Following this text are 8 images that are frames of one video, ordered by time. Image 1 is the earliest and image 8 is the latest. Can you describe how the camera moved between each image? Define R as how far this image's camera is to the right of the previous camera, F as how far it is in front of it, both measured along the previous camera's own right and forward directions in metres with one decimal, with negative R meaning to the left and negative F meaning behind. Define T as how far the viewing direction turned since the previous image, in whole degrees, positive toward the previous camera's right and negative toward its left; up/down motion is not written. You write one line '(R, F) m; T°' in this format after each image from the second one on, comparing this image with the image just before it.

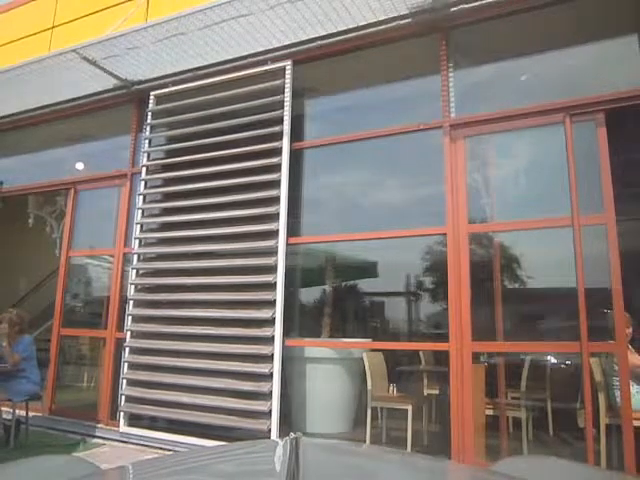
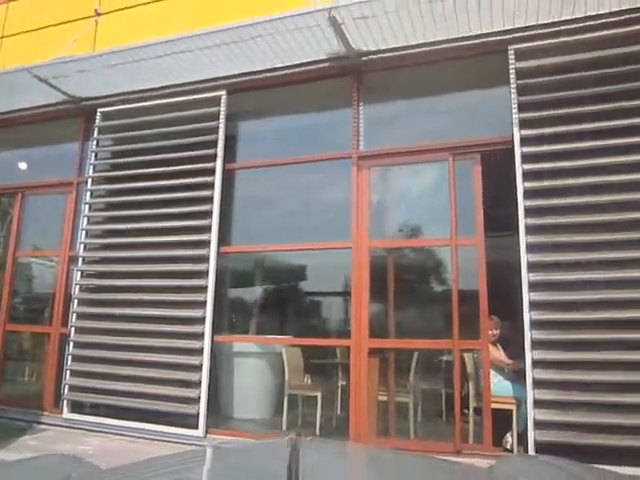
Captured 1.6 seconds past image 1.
(+0.2, -0.7) m; +5°
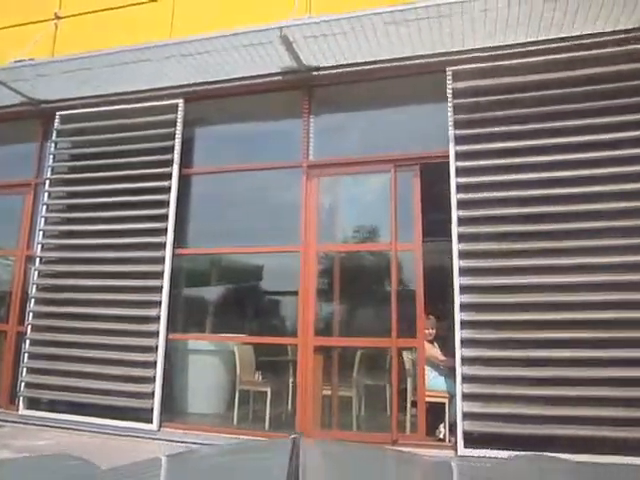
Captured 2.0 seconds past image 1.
(+0.1, -0.3) m; +3°
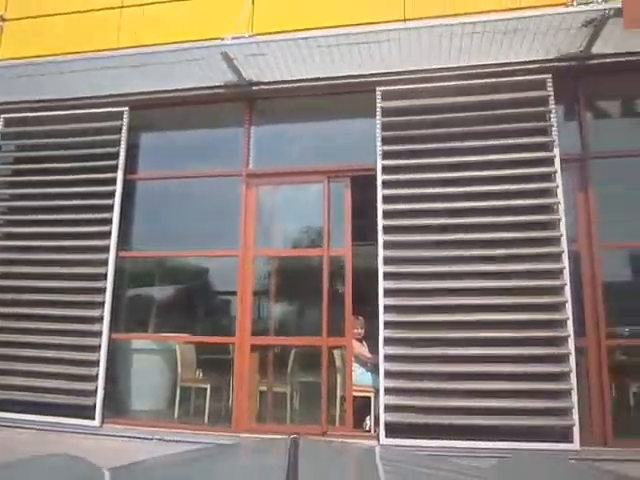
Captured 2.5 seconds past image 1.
(+0.1, -0.4) m; +4°
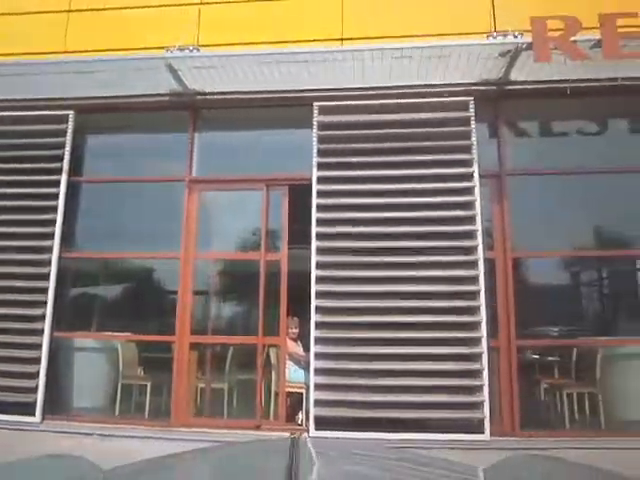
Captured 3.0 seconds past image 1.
(+0.1, -0.3) m; +5°
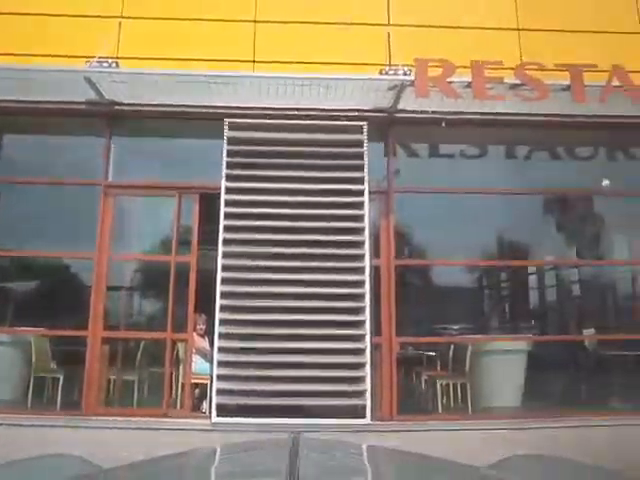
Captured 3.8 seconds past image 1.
(+0.2, -0.6) m; +7°
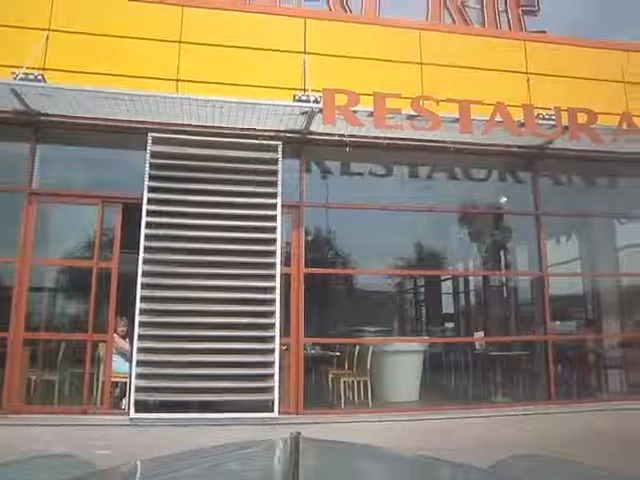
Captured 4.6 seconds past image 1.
(+0.2, -0.6) m; +6°
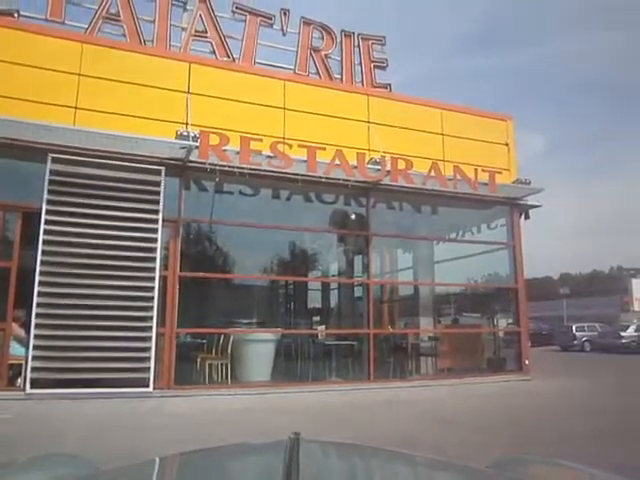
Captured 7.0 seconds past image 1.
(+0.2, -1.7) m; +11°
